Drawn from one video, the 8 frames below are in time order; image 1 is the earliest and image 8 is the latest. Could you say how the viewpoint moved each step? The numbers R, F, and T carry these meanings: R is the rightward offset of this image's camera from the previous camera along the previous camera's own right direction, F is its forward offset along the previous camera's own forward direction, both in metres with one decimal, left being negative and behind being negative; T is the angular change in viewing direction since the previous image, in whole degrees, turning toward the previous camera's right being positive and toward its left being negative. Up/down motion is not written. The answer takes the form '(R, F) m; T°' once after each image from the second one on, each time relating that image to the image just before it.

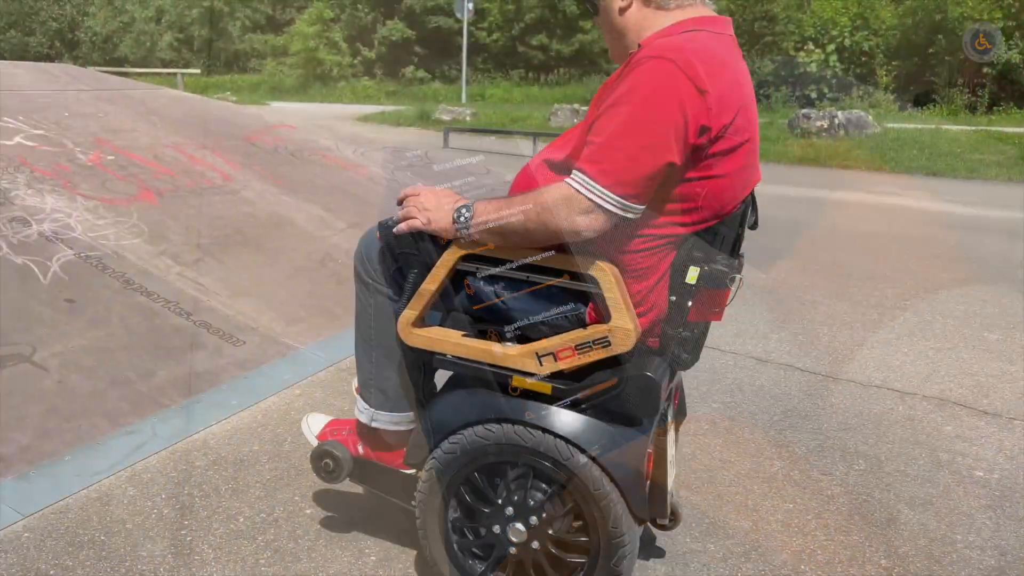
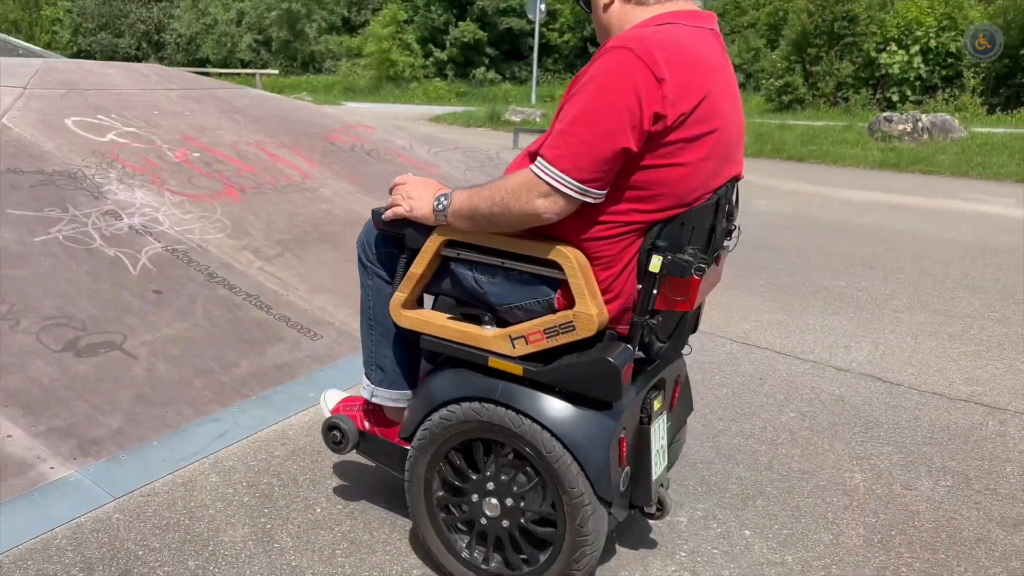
(0.0, 0.0) m; -4°
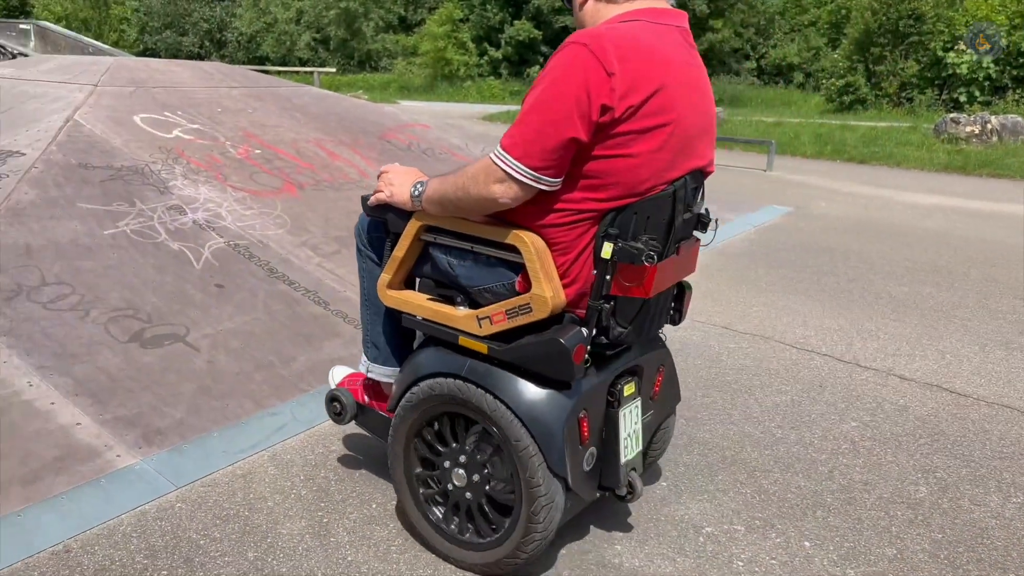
(0.0, 0.0) m; -3°
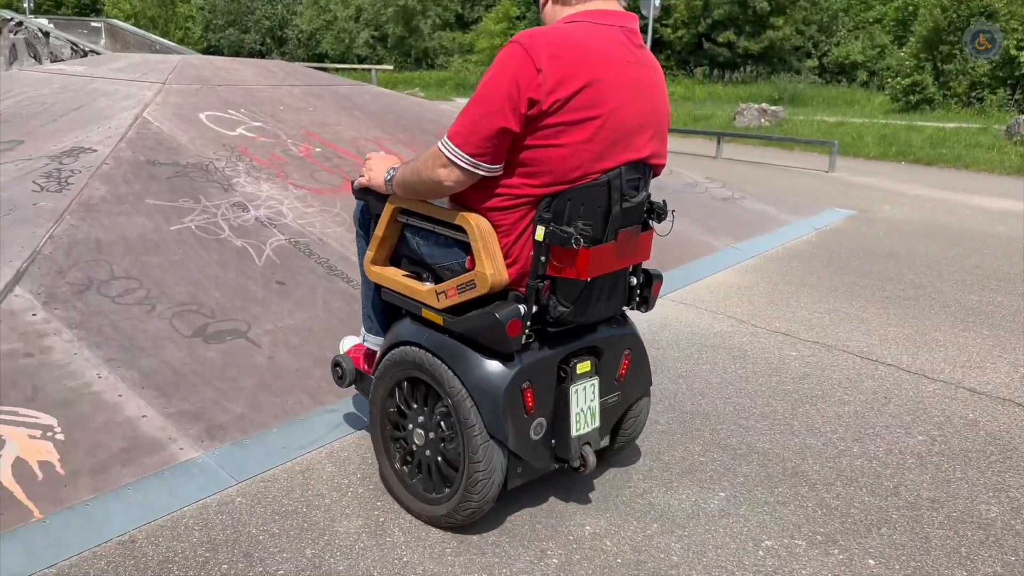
(0.0, 0.0) m; -4°
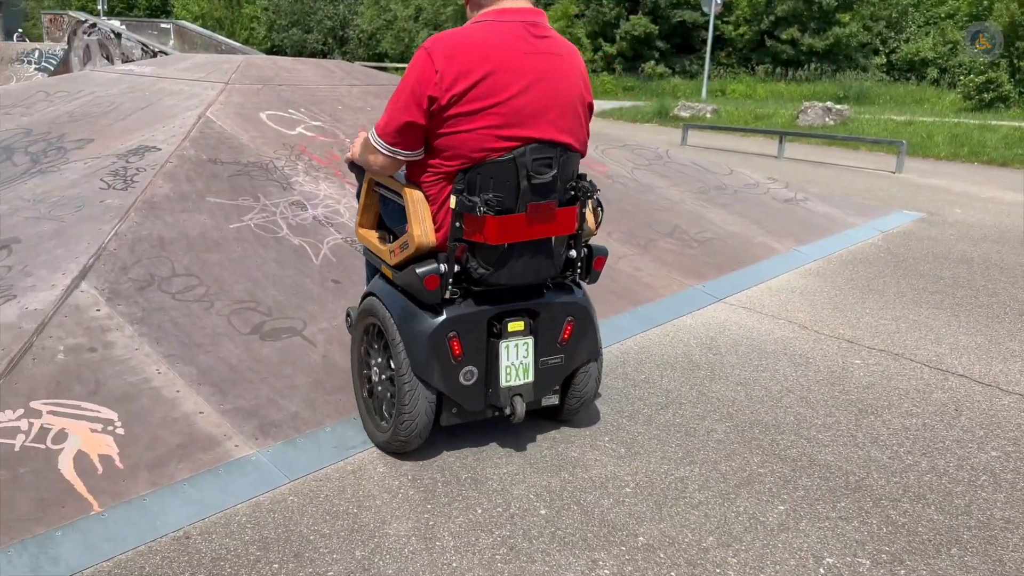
(0.0, 0.0) m; -4°
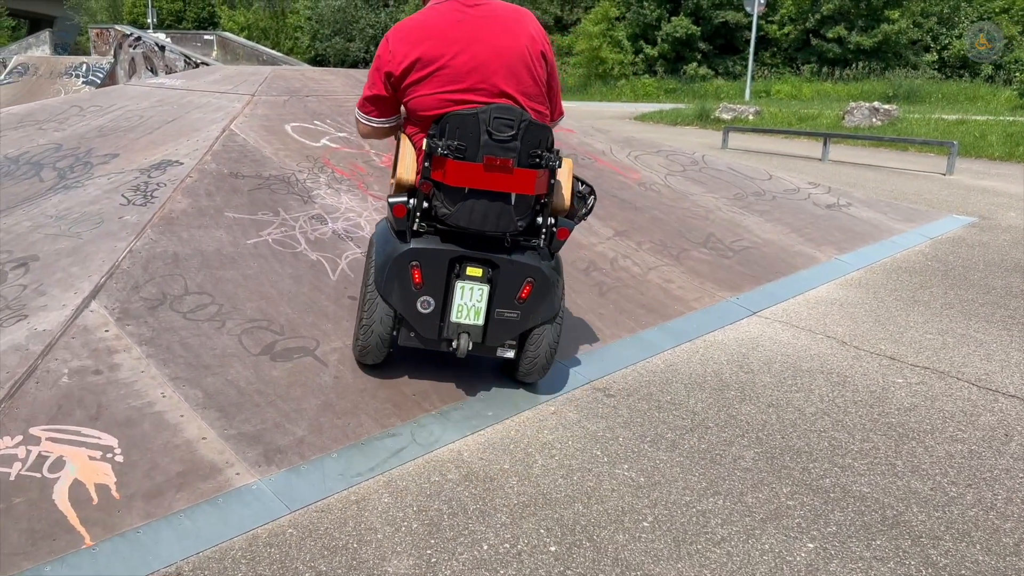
(+0.1, +0.2) m; -3°
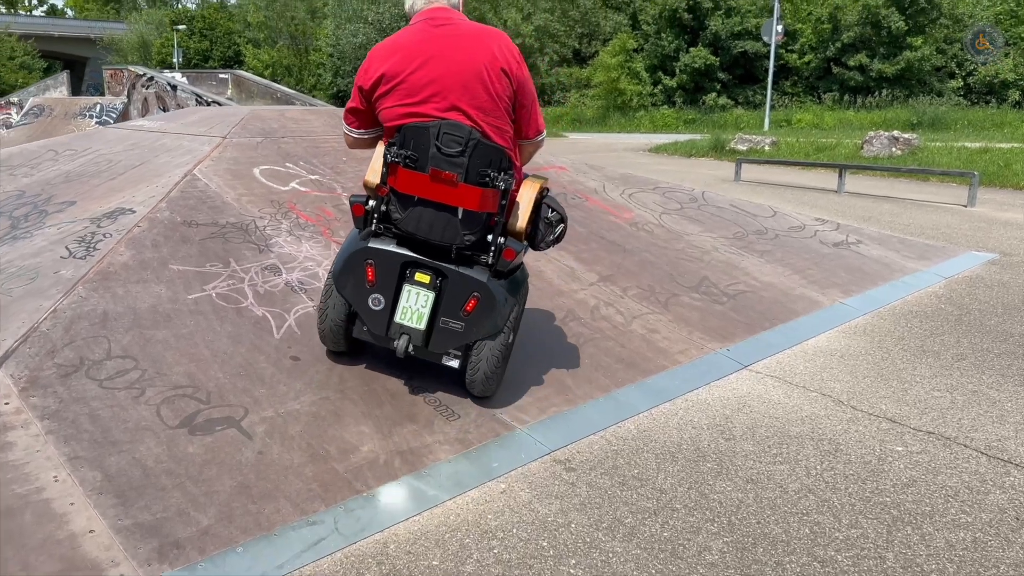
(+0.3, +0.4) m; -2°
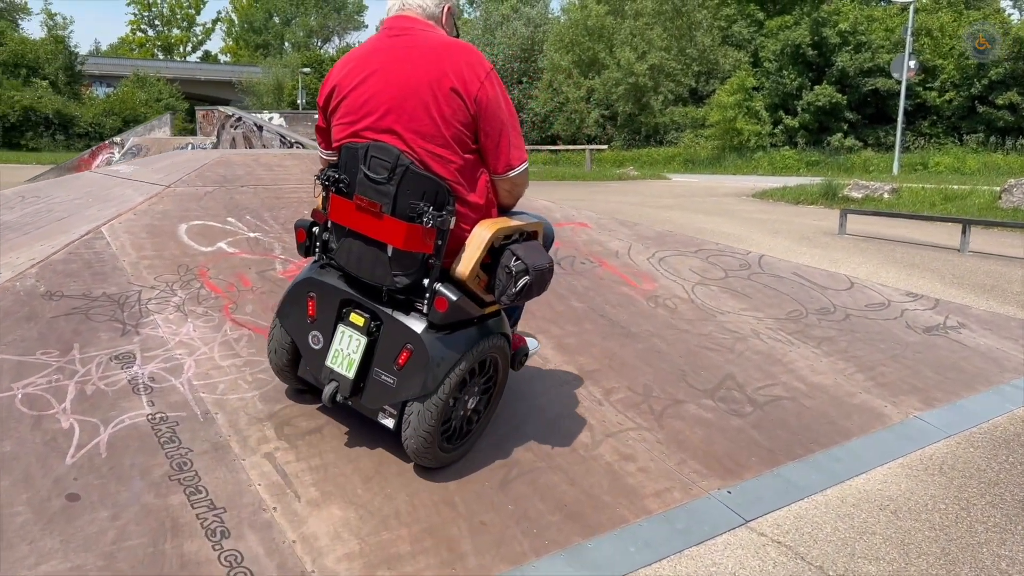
(+0.9, +1.3) m; -9°
